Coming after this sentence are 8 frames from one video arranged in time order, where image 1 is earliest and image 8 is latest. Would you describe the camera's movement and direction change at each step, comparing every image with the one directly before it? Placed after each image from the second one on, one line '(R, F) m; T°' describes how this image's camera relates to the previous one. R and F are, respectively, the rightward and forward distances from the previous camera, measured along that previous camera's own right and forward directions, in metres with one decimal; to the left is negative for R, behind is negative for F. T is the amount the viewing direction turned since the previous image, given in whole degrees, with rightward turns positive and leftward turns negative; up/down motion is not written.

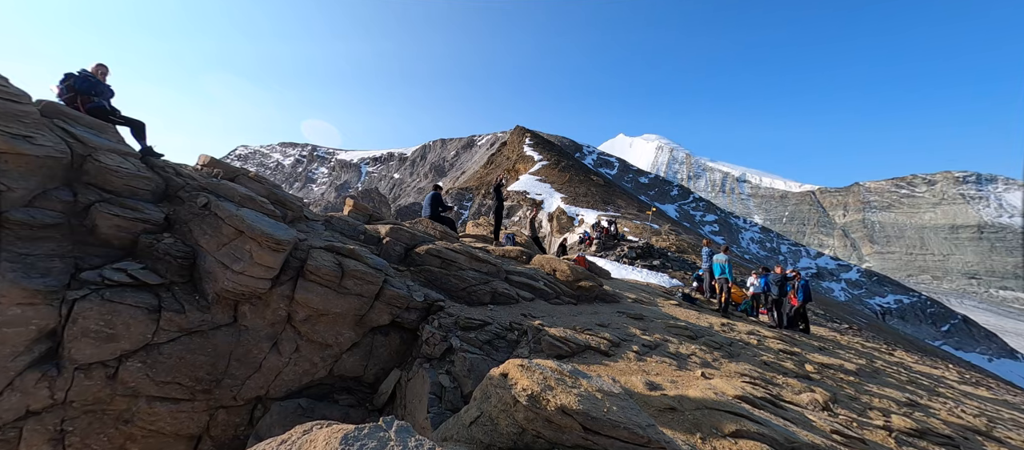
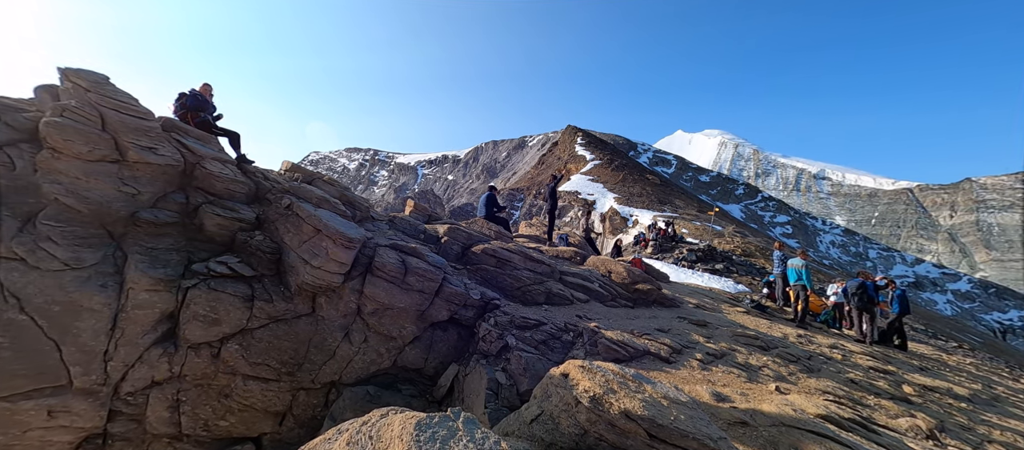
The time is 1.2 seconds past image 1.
(-0.3, 0.0) m; -8°
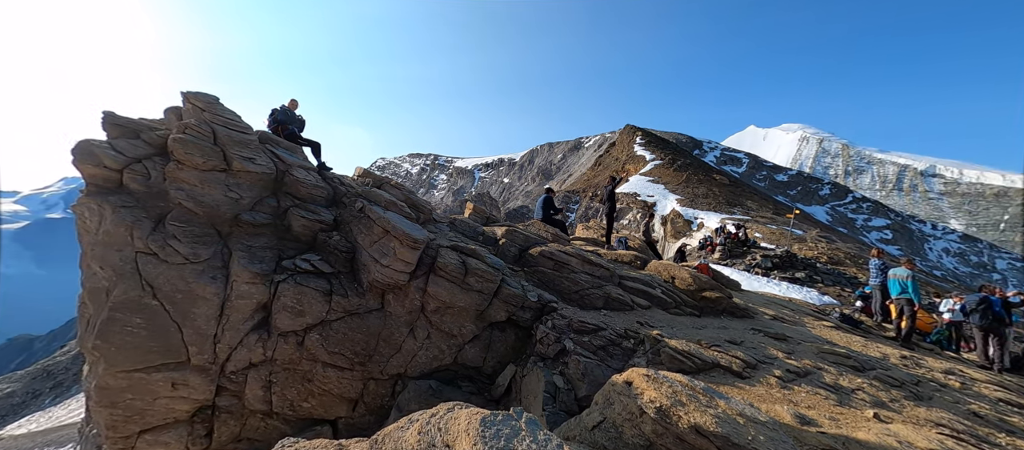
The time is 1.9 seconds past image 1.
(-0.3, 0.0) m; -8°
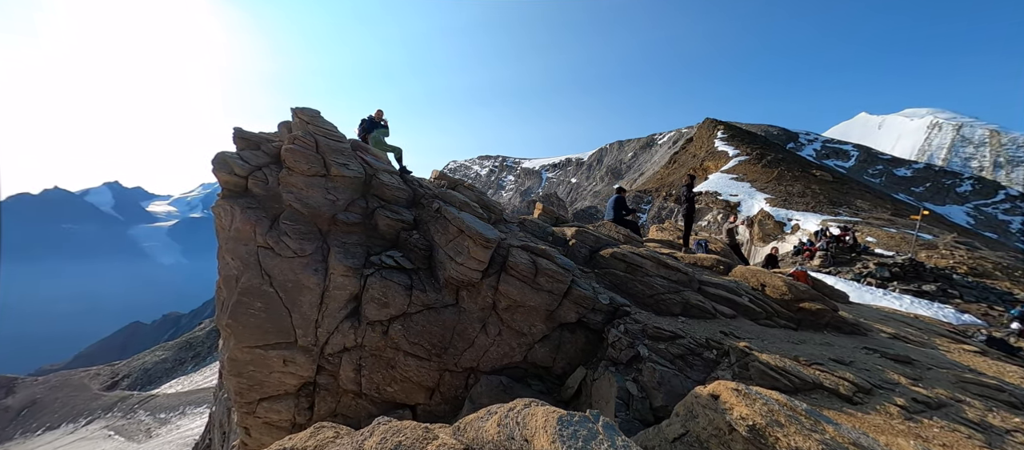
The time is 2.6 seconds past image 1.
(-0.3, -0.1) m; -10°
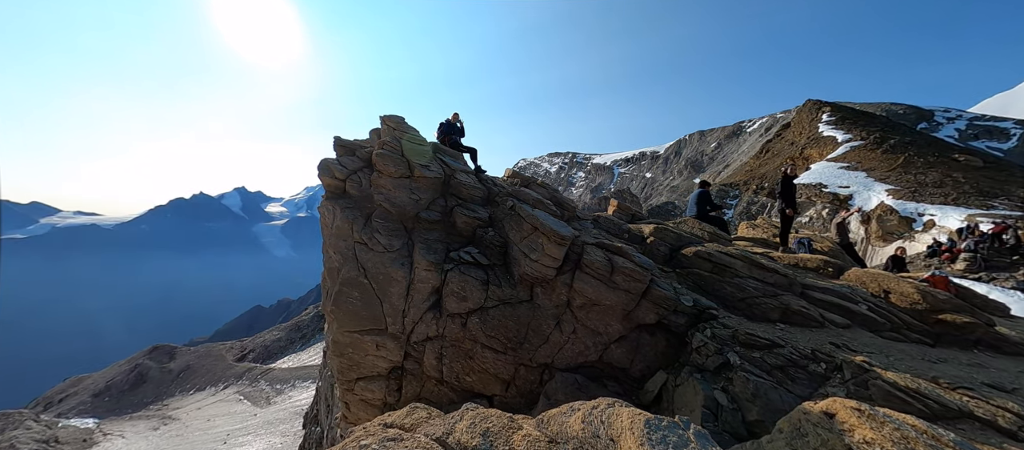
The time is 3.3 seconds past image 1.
(-0.4, -0.1) m; -10°
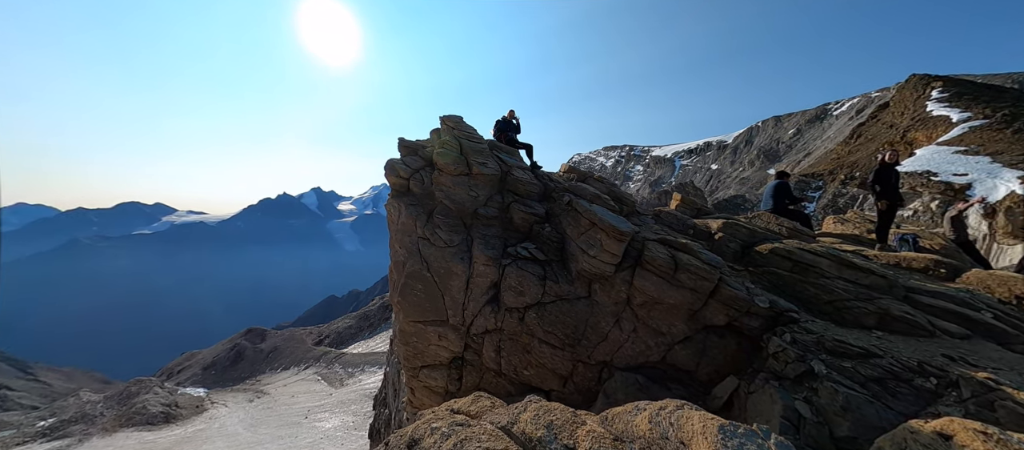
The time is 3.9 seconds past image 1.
(-0.3, -0.1) m; -8°
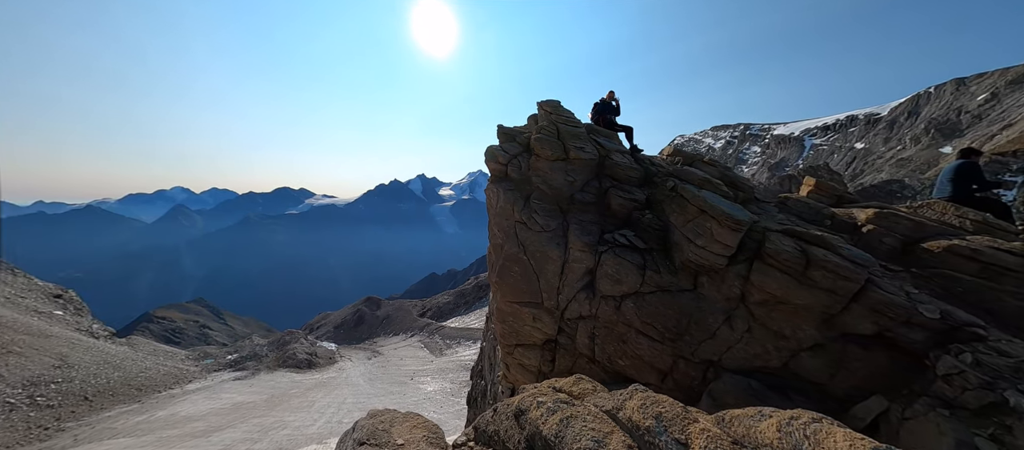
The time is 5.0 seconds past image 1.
(-0.5, -0.1) m; -13°
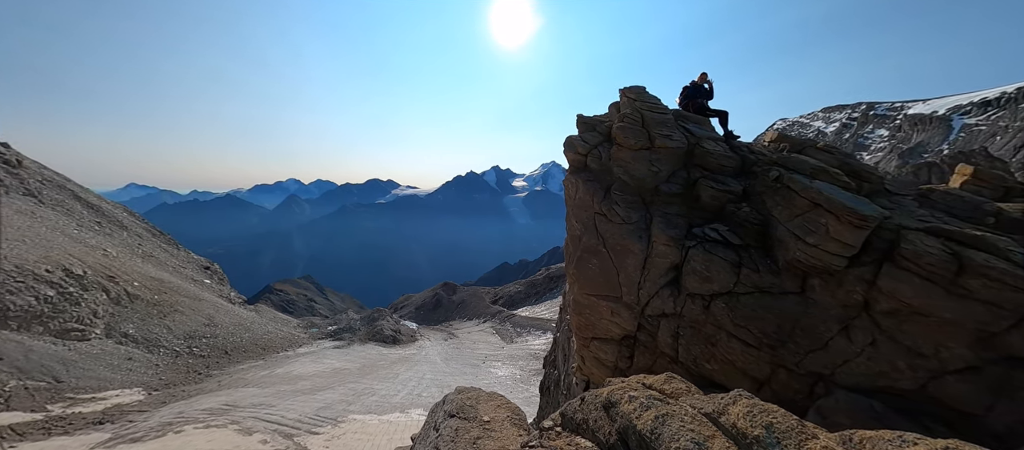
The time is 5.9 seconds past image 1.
(-0.6, -0.1) m; -10°
